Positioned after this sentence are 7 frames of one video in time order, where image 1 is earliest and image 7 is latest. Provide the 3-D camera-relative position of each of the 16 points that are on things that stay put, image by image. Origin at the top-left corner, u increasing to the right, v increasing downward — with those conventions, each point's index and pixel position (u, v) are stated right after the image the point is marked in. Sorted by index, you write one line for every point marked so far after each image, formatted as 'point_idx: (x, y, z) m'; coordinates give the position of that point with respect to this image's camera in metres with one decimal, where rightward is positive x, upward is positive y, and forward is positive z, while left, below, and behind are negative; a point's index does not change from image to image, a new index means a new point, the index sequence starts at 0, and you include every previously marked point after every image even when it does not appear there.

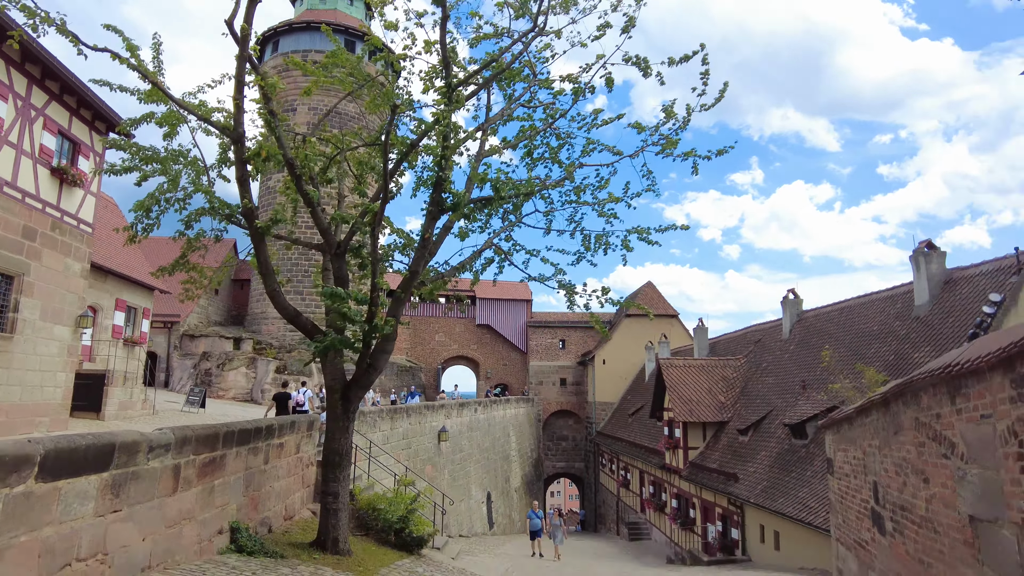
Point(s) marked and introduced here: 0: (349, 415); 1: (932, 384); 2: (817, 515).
0: (-2.1, -1.6, +8.4) m
1: (+3.0, -0.7, +4.7) m
2: (+5.1, -3.8, +10.8) m
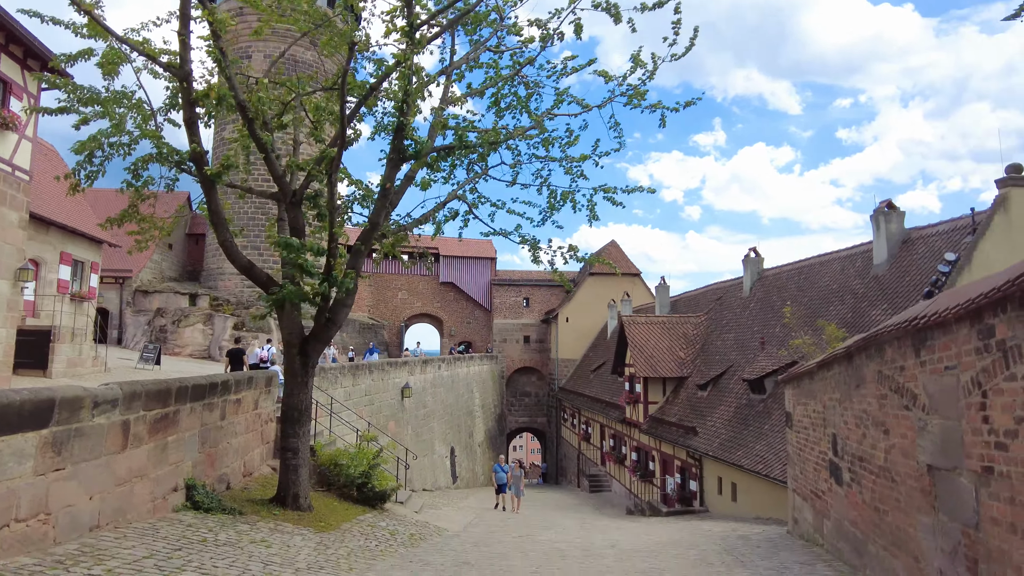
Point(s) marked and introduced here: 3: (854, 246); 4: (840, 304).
0: (-2.5, -1.0, +8.2) m
1: (+2.8, -0.4, +4.8) m
2: (+4.4, -3.0, +11.1) m
3: (+7.6, +0.9, +14.6) m
4: (+6.7, -0.3, +13.4) m
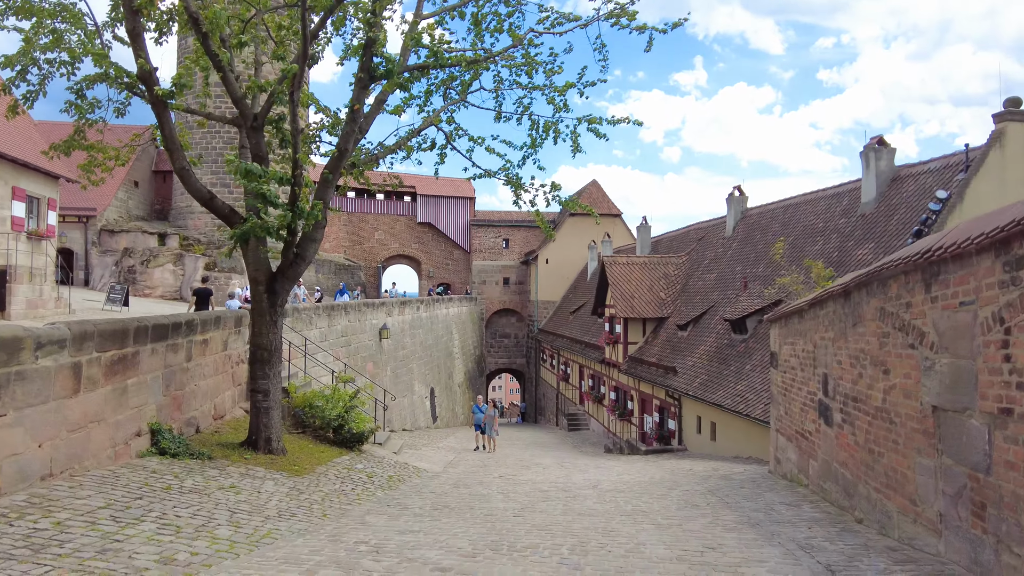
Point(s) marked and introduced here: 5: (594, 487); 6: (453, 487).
0: (-2.8, -0.2, +7.7) m
1: (+2.7, +0.1, +4.5) m
2: (+4.1, -2.0, +11.1) m
3: (+7.2, +2.3, +14.3) m
4: (+6.3, +0.9, +13.1) m
5: (+1.0, -2.3, +7.7) m
6: (-0.7, -2.4, +7.9) m
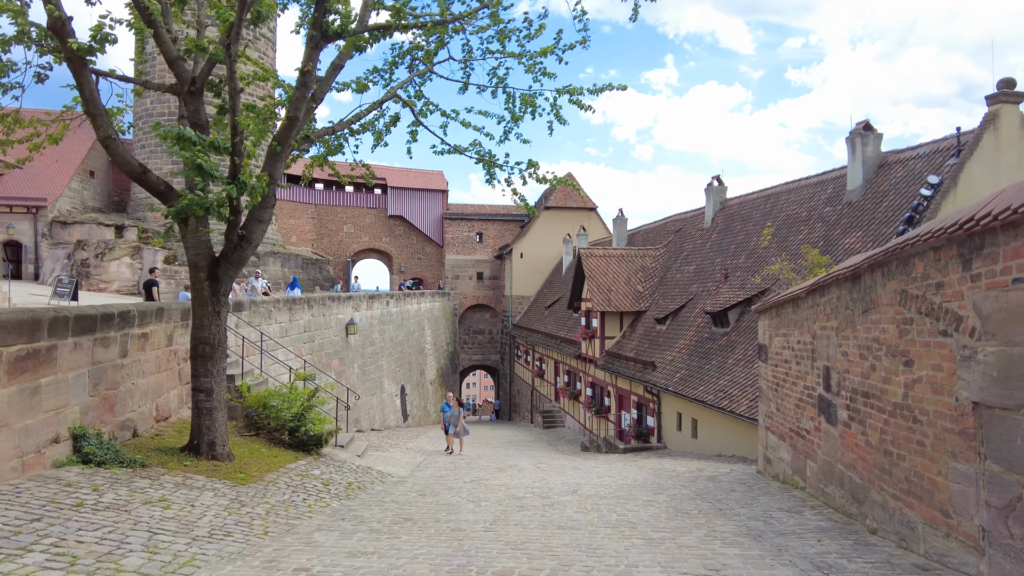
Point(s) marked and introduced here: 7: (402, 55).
0: (-3.1, -0.1, +6.9) m
1: (+2.5, +0.2, +3.9) m
2: (+3.7, -1.8, +10.6) m
3: (+6.6, +2.4, +13.9) m
4: (+5.7, +1.1, +12.7) m
5: (+0.7, -2.2, +7.0) m
6: (-1.0, -2.3, +7.2) m
7: (-1.5, +3.2, +9.1) m
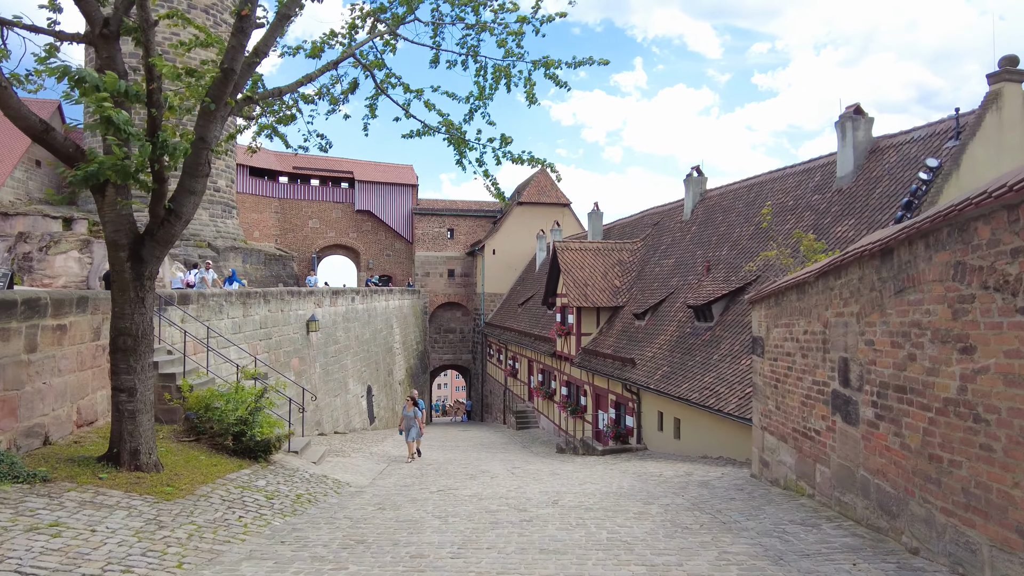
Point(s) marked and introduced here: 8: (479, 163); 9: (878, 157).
0: (-3.3, 0.0, +5.9) m
1: (+2.4, +0.4, +3.1) m
2: (+3.3, -1.7, +9.9) m
3: (+6.0, +2.6, +13.3) m
4: (+5.2, +1.2, +12.1) m
5: (+0.4, -2.0, +6.2) m
6: (-1.3, -2.1, +6.3) m
7: (-1.9, +3.4, +8.1) m
8: (-0.4, +1.6, +8.6) m
9: (+6.2, +2.2, +11.1) m
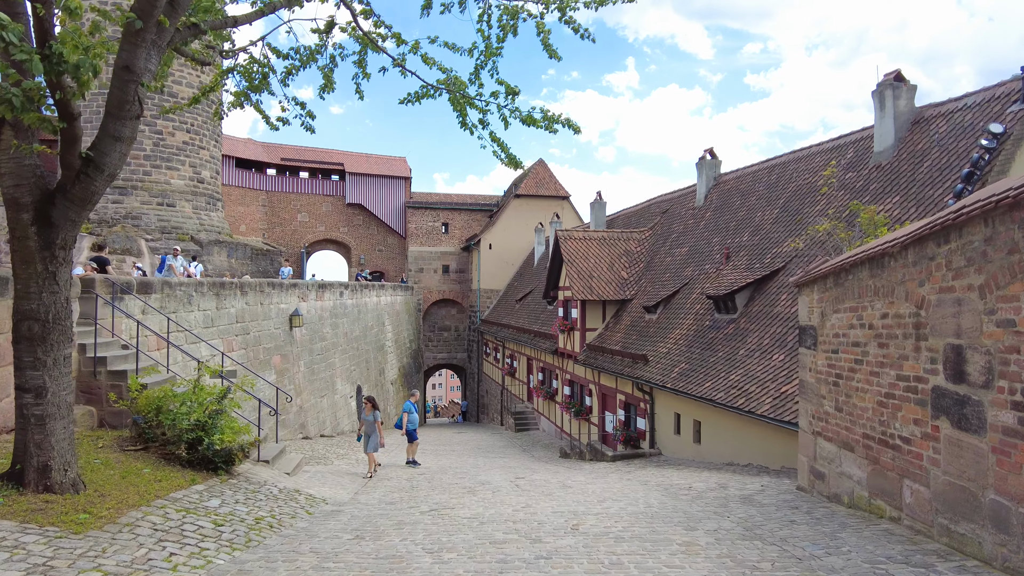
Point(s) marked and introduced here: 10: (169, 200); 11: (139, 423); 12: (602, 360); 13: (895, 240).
0: (-3.2, +0.2, +4.7) m
1: (+2.5, +0.6, +1.9) m
2: (+3.3, -1.5, +8.7) m
3: (+6.1, +2.8, +12.1) m
4: (+5.3, +1.4, +10.9) m
5: (+0.5, -1.8, +5.0) m
6: (-1.2, -1.9, +5.0) m
7: (-1.8, +3.6, +6.9) m
8: (-0.3, +1.8, +7.3) m
9: (+6.3, +2.4, +9.9) m
10: (-9.1, +2.3, +17.6) m
11: (-3.9, -1.4, +6.9) m
12: (+2.0, -1.6, +14.5) m
13: (+2.8, +0.4, +4.8) m
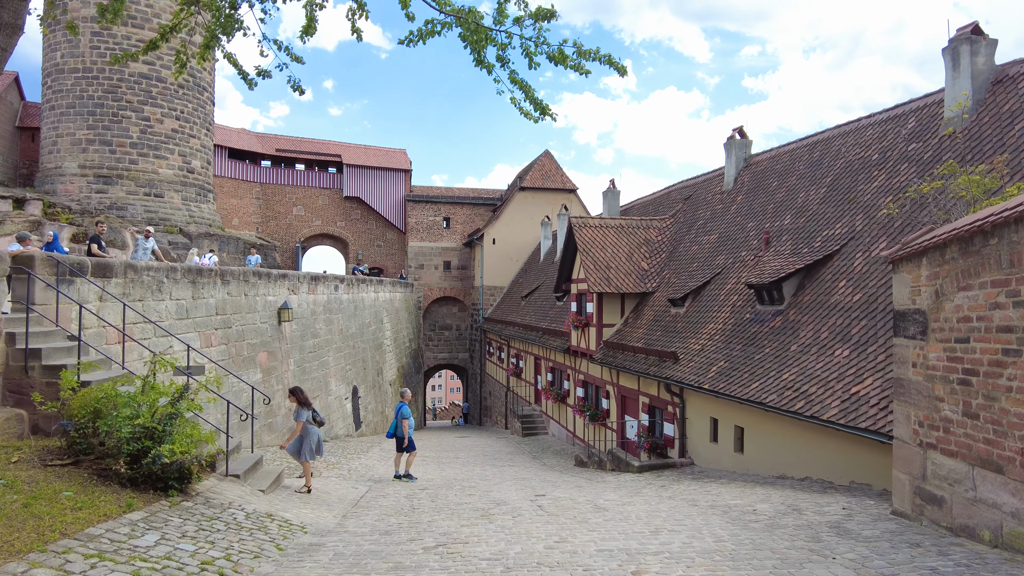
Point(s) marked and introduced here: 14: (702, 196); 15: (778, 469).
0: (-3.0, +0.5, +3.3) m
1: (+2.7, +0.8, +0.5) m
2: (+3.5, -1.3, +7.3) m
3: (+6.3, +3.0, +10.7) m
4: (+5.5, +1.6, +9.5) m
5: (+0.7, -1.6, +3.5) m
6: (-1.0, -1.7, +3.6) m
7: (-1.6, +3.8, +5.5) m
8: (-0.1, +2.0, +5.9) m
9: (+6.5, +2.6, +8.5) m
10: (-8.9, +2.5, +16.2) m
11: (-3.7, -1.2, +5.5) m
12: (+2.2, -1.4, +13.1) m
13: (+3.1, +0.6, +3.4) m
14: (+4.5, +2.2, +15.7) m
15: (+3.4, -2.3, +8.4) m
